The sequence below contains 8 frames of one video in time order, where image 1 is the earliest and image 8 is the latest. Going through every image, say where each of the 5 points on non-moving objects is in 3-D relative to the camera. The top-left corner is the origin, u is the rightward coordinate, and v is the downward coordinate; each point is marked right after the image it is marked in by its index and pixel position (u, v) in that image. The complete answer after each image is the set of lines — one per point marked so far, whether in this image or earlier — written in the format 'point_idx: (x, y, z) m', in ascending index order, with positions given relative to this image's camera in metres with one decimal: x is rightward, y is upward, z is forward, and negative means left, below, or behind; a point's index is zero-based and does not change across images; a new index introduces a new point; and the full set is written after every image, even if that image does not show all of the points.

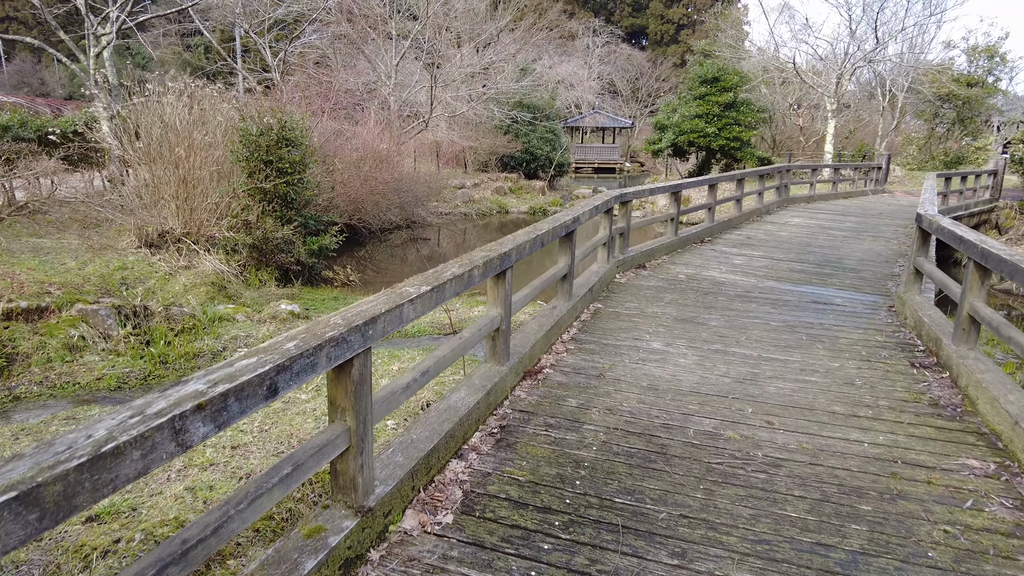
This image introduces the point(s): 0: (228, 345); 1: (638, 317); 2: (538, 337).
0: (-1.8, -0.4, +4.2) m
1: (+0.6, -0.1, +2.9) m
2: (+0.1, -0.2, +2.3) m
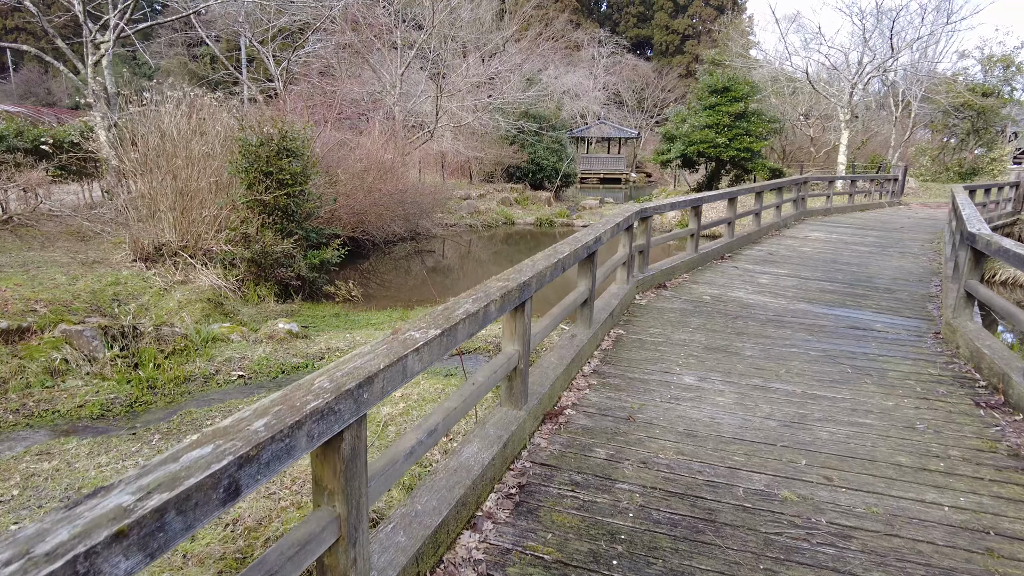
0: (-1.8, -0.5, +4.0) m
1: (+0.6, -0.2, +2.6) m
2: (+0.1, -0.3, +2.0) m
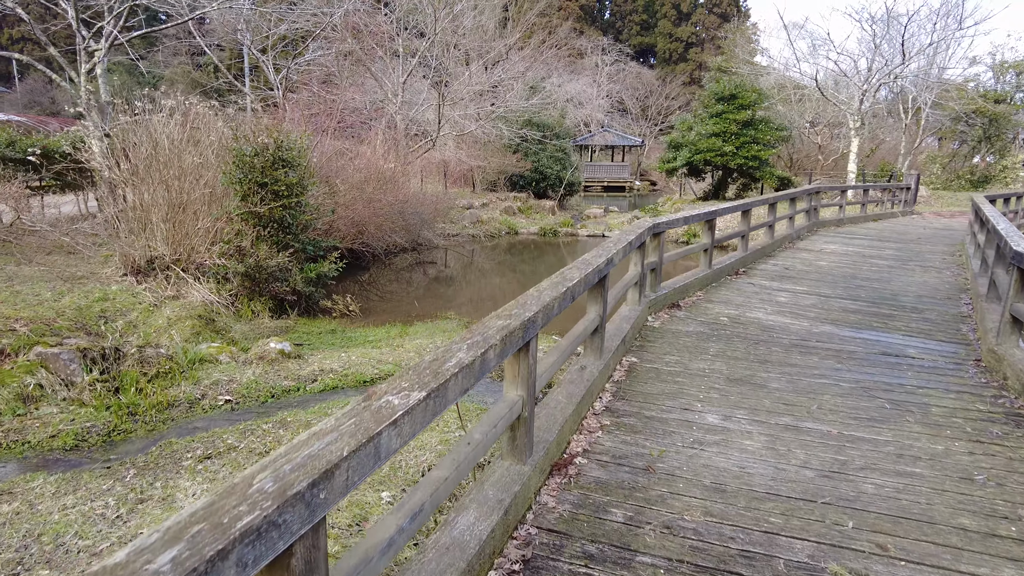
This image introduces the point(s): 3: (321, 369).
0: (-1.8, -0.6, +3.7) m
1: (+0.6, -0.3, +2.4) m
2: (+0.2, -0.4, +1.8) m
3: (-1.3, -0.5, +4.2) m
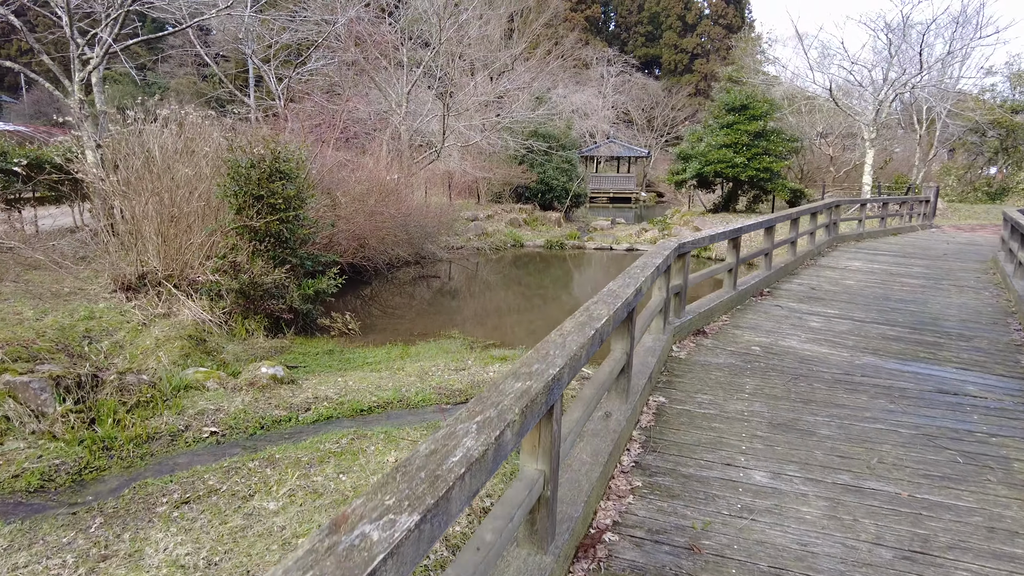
0: (-1.7, -0.7, +3.5) m
1: (+0.7, -0.4, +2.1) m
2: (+0.2, -0.5, +1.5) m
3: (-1.2, -0.7, +4.0) m
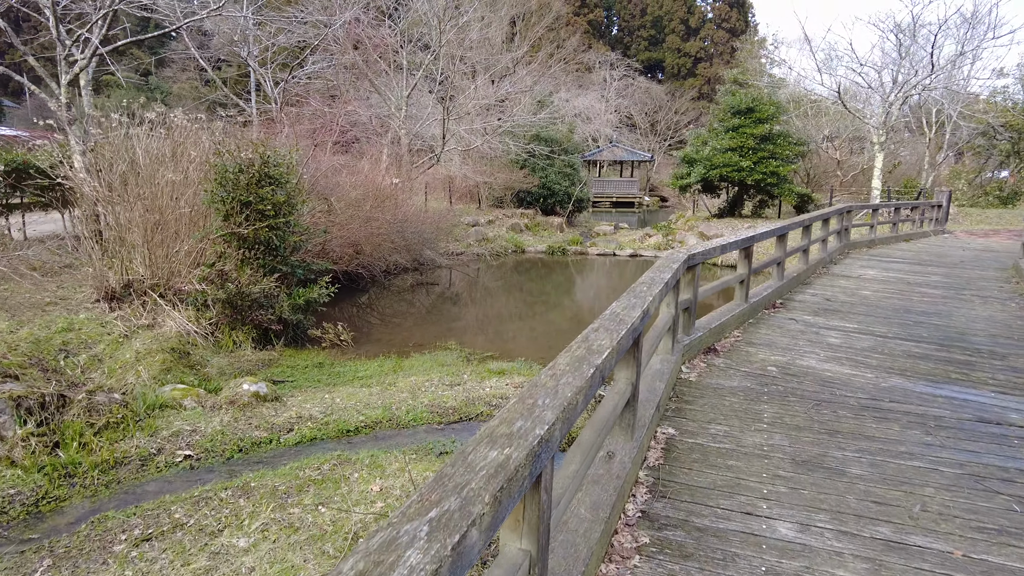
0: (-1.7, -0.8, +3.2) m
1: (+0.6, -0.5, +1.9) m
2: (+0.2, -0.5, +1.3) m
3: (-1.2, -0.7, +3.7) m
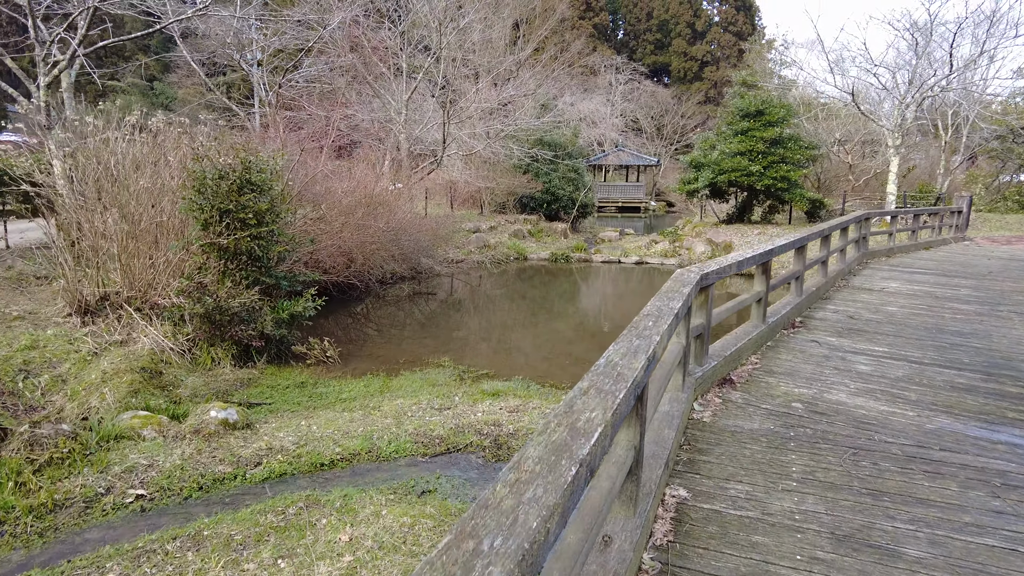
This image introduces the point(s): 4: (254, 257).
0: (-1.8, -0.9, +2.9) m
1: (+0.6, -0.6, +1.5) m
2: (+0.1, -0.6, +0.9) m
3: (-1.3, -0.8, +3.4) m
4: (-2.1, +0.3, +5.4) m
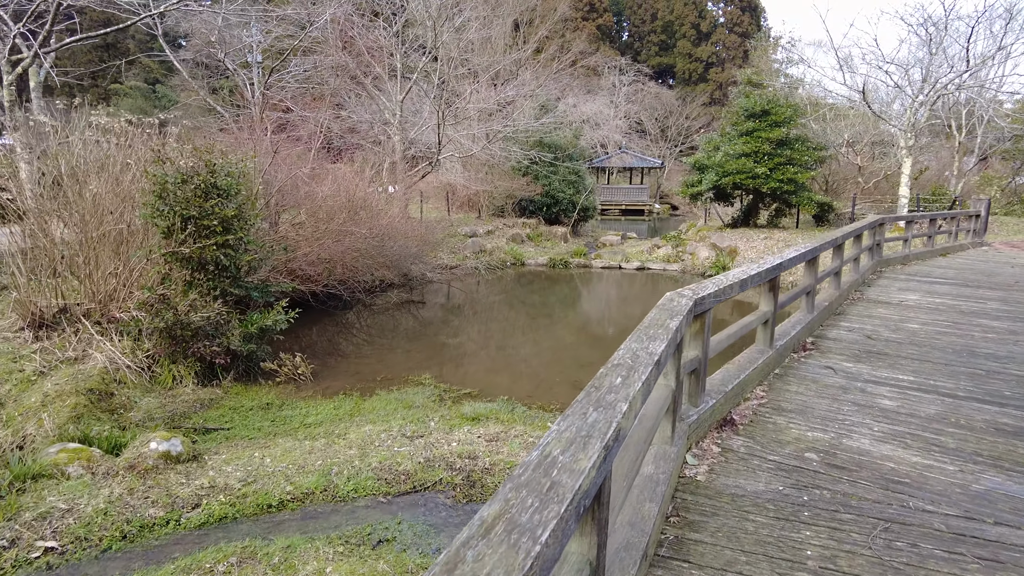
0: (-1.9, -1.0, +2.5) m
1: (+0.5, -0.7, +1.1) m
2: (-0.1, -0.7, +0.5) m
3: (-1.4, -0.9, +3.0) m
4: (-2.3, +0.2, +5.0) m
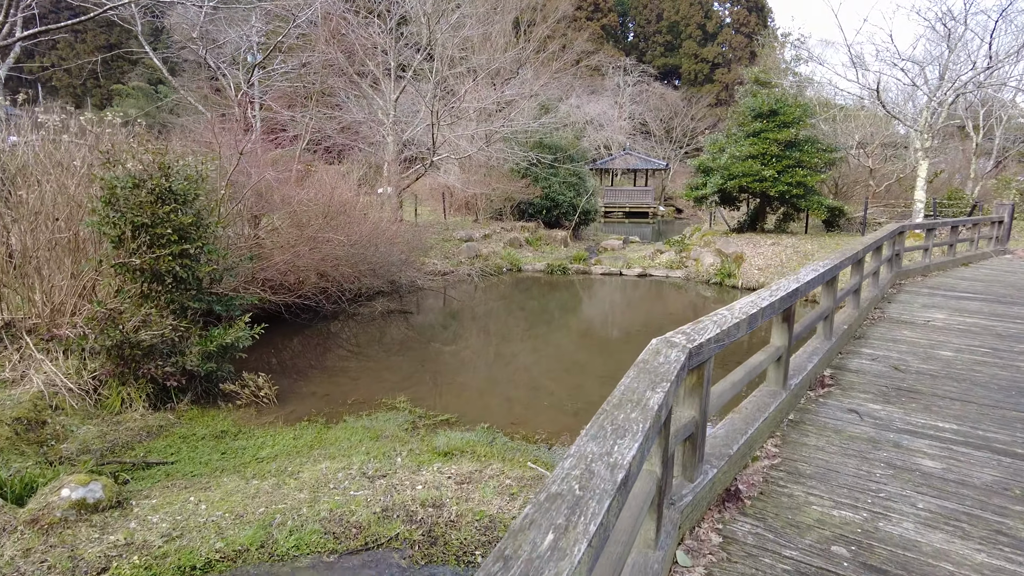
0: (-2.0, -1.1, +2.1) m
1: (+0.3, -0.7, +0.7) m
2: (-0.2, -0.8, +0.1) m
3: (-1.5, -1.0, +2.6) m
4: (-2.4, +0.1, +4.6) m
